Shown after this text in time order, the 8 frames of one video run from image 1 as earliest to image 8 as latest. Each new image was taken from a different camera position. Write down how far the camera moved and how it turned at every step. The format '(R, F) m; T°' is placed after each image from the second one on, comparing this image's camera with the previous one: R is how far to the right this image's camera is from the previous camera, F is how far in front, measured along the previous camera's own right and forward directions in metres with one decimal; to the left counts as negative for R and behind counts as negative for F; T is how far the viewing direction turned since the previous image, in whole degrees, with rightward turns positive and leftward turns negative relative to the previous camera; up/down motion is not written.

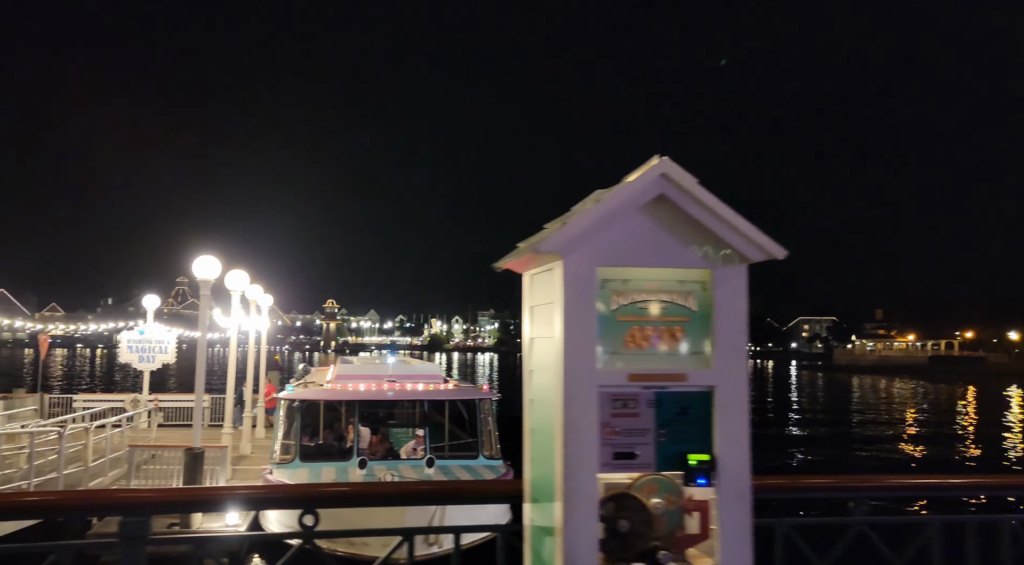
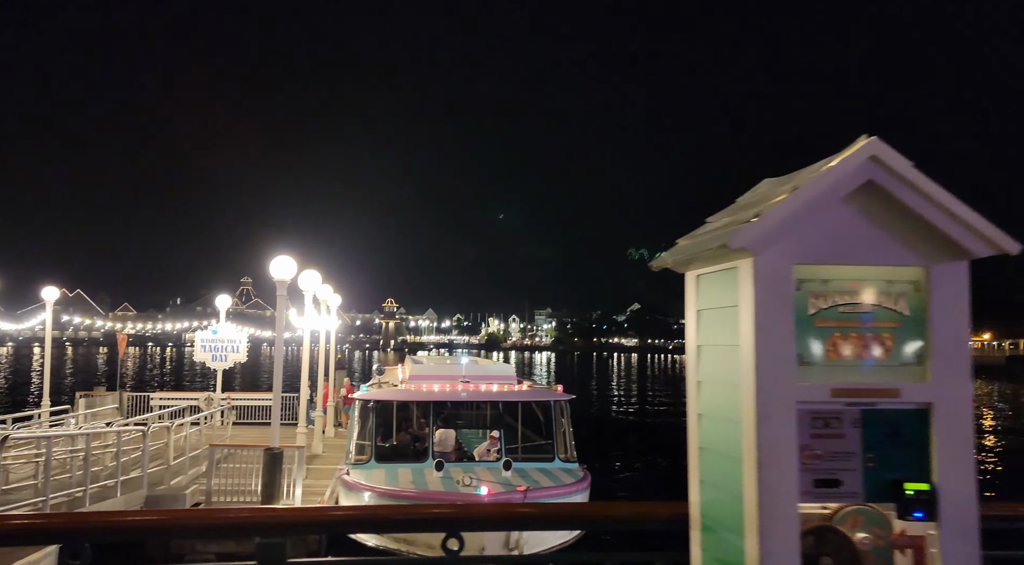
(-0.3, +0.3) m; -4°
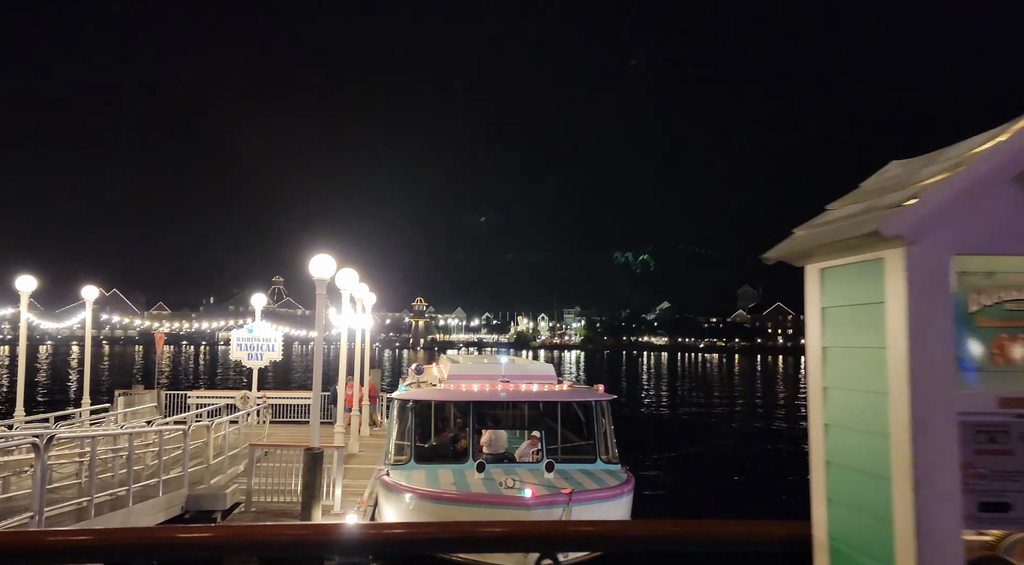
(-0.2, +0.2) m; -2°
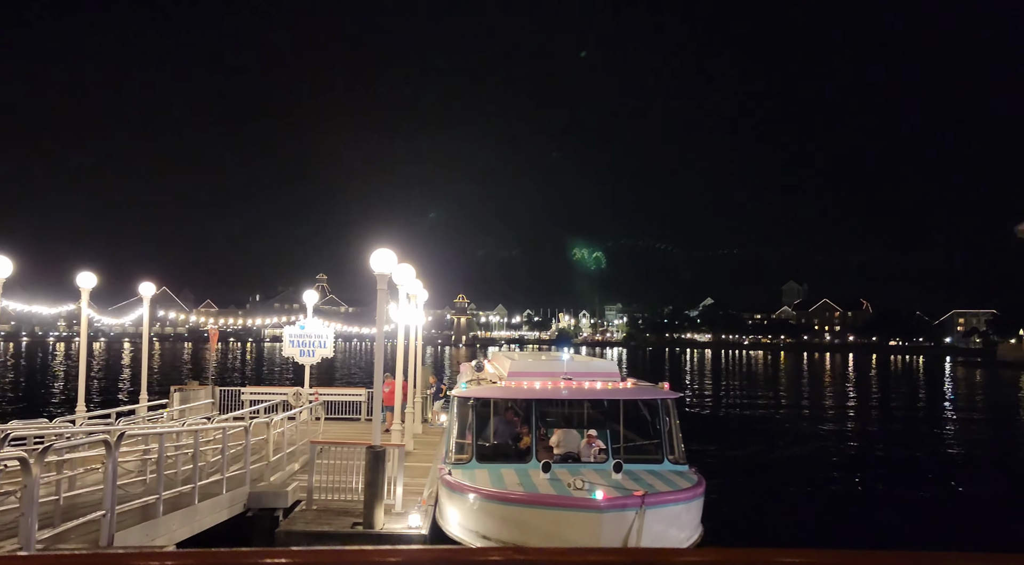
(-0.4, +0.3) m; -3°
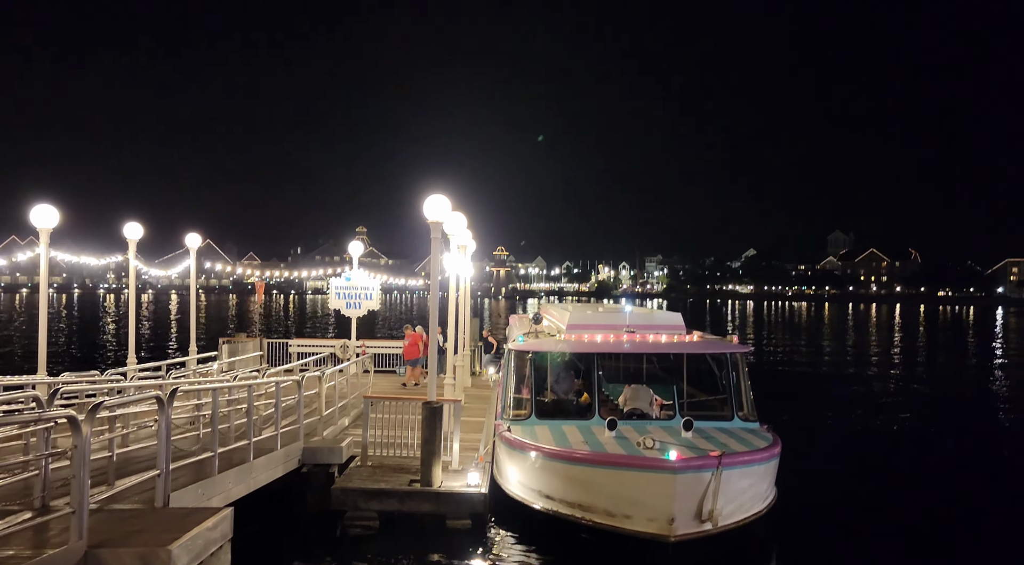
(-0.3, +0.6) m; -3°
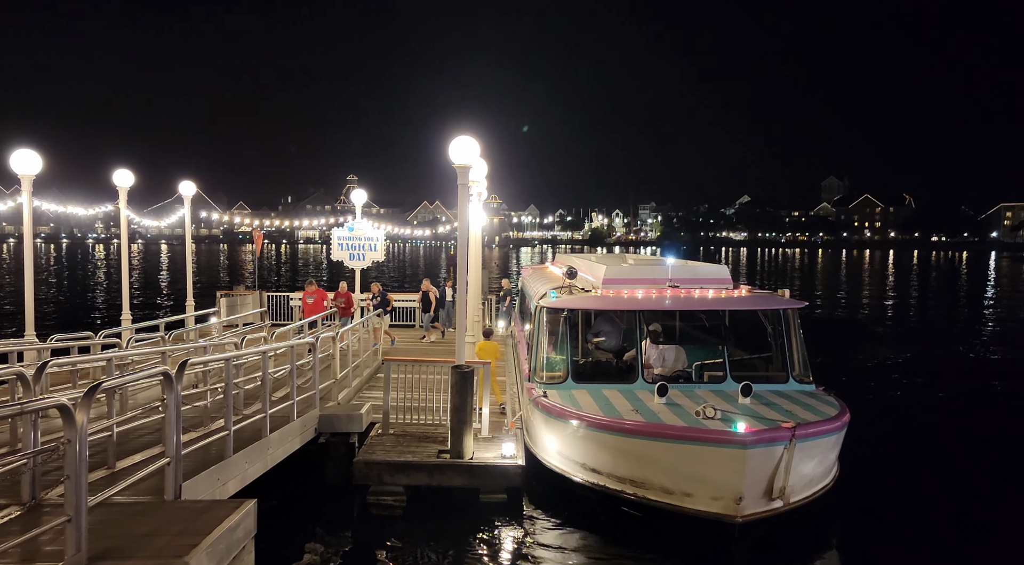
(-0.6, +1.1) m; +1°
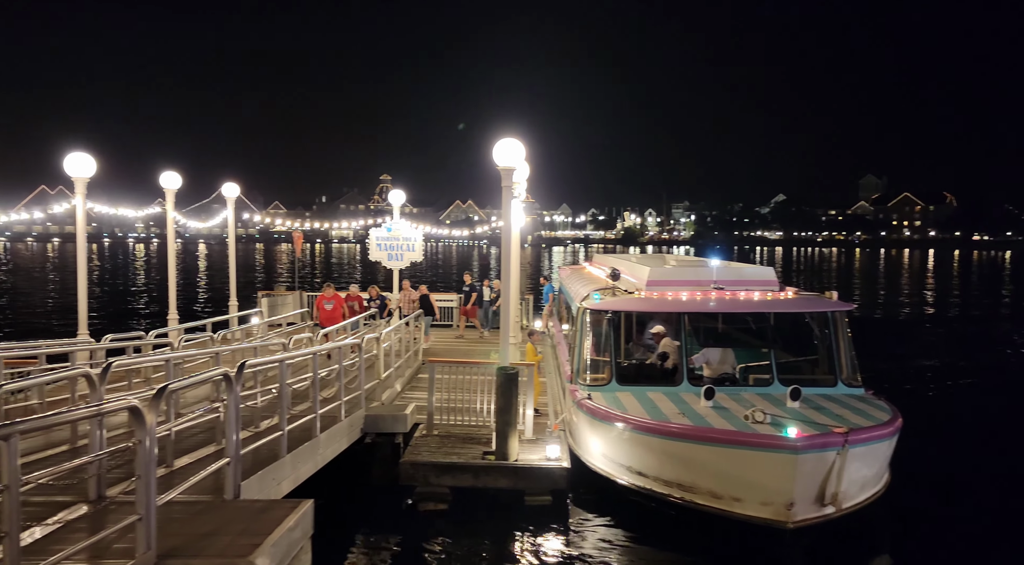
(-0.2, 0.0) m; -2°
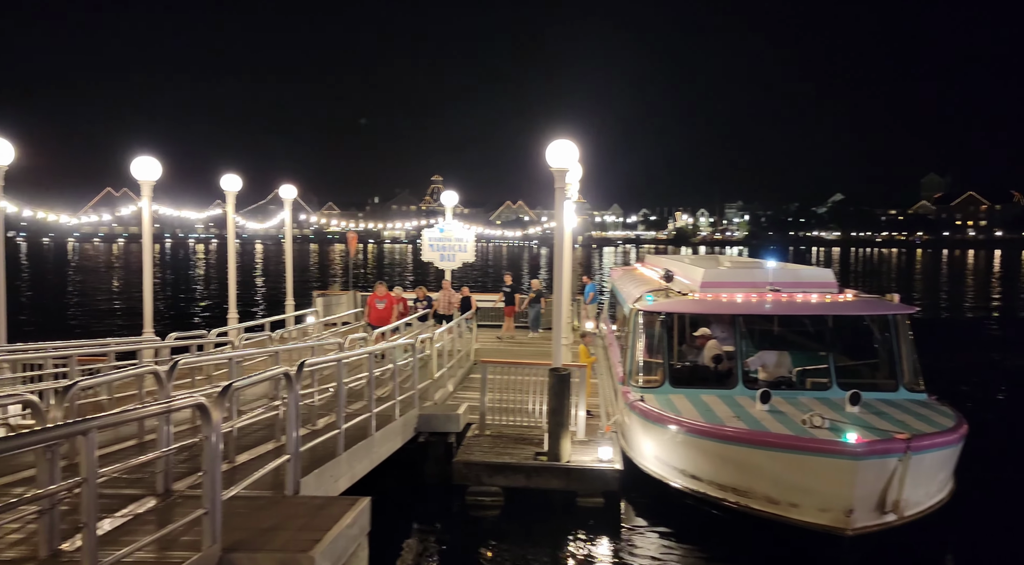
(0.0, -0.1) m; -4°
